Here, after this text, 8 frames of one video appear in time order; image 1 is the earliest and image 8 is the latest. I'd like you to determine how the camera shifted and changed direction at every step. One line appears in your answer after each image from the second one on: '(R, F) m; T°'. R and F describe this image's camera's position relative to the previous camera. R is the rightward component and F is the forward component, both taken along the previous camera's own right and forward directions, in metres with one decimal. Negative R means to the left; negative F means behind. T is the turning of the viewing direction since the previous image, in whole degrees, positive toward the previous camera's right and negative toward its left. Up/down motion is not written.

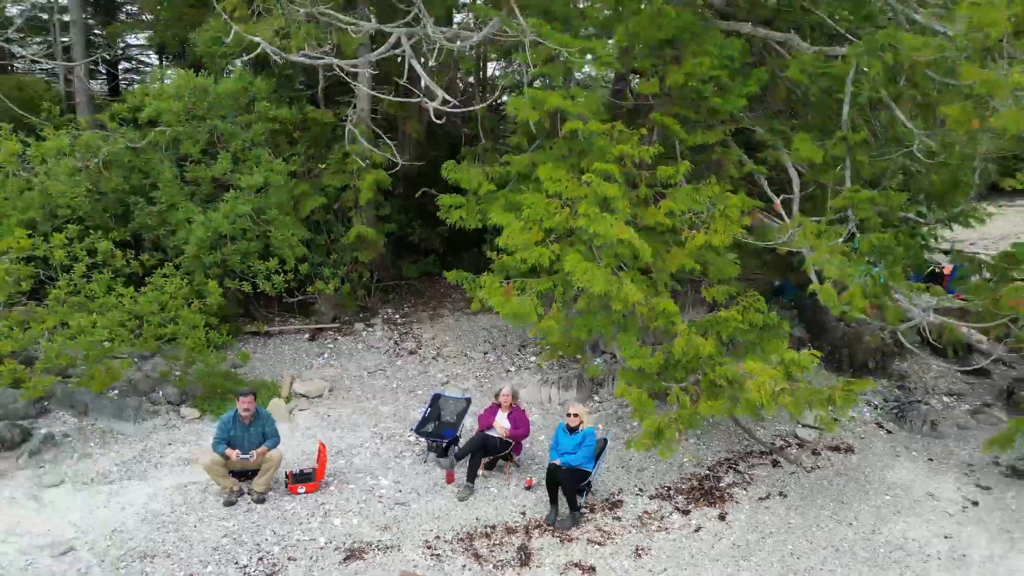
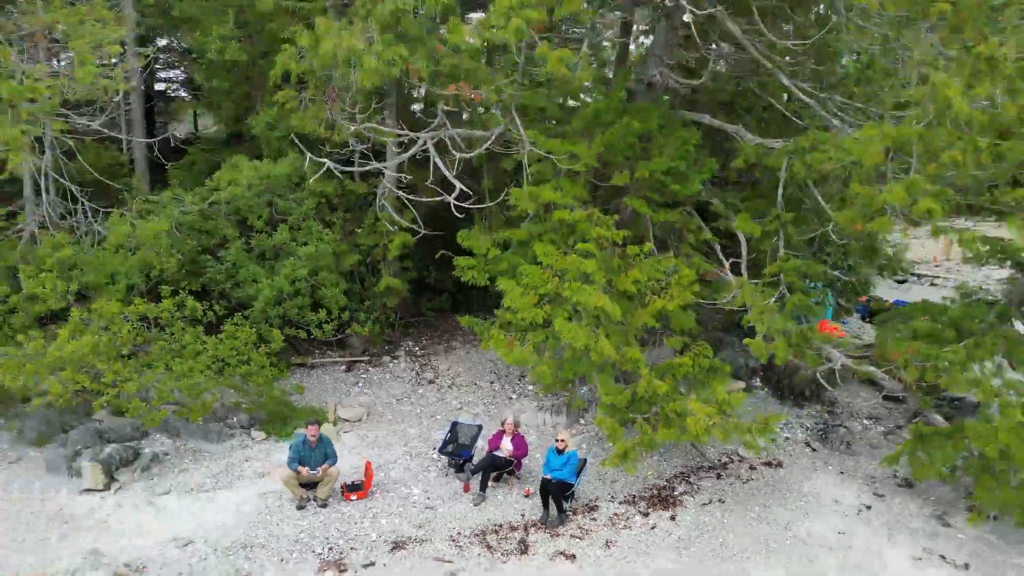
(0.0, -1.1) m; 0°
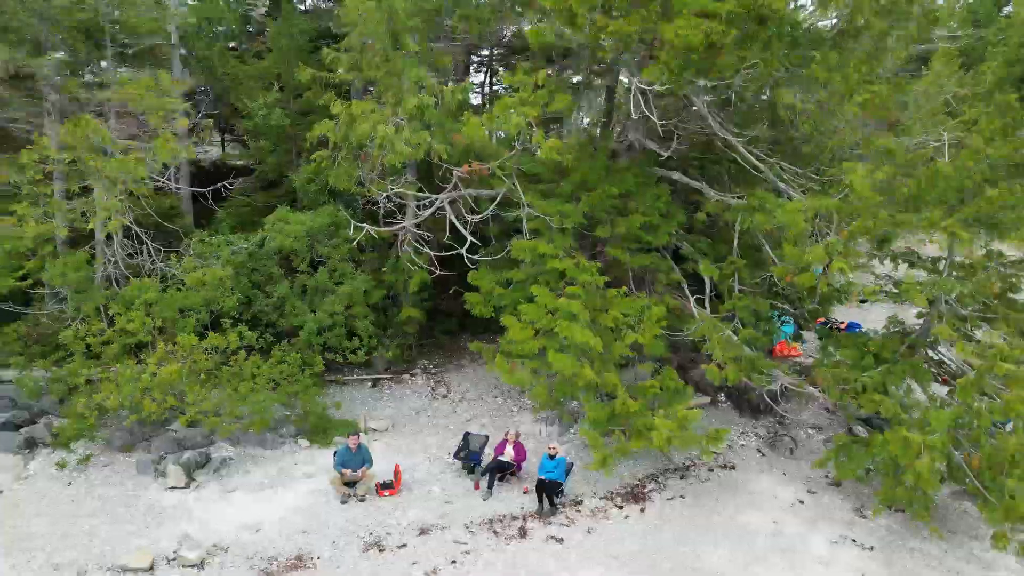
(0.0, -1.2) m; 0°
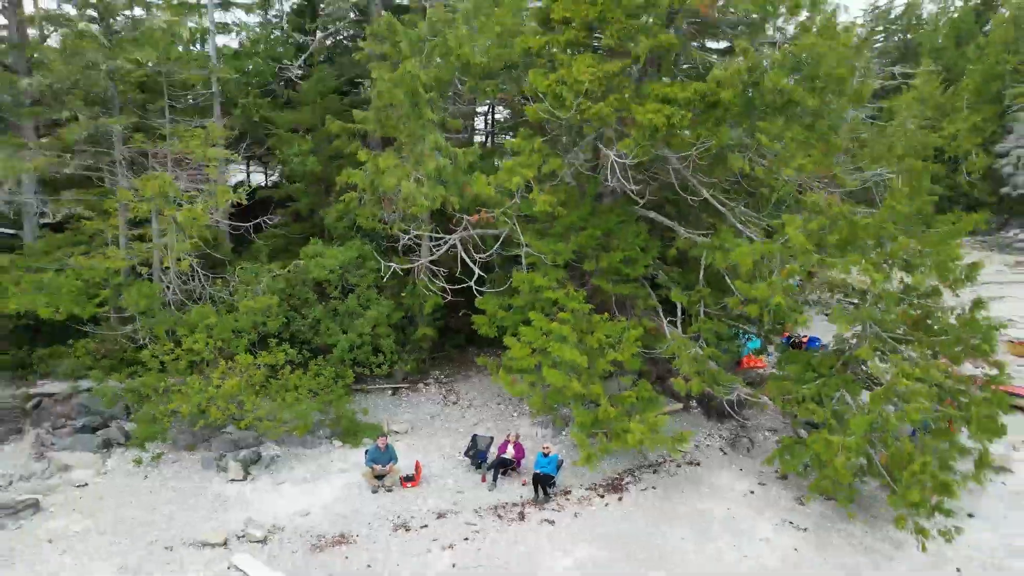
(0.0, -1.2) m; 0°
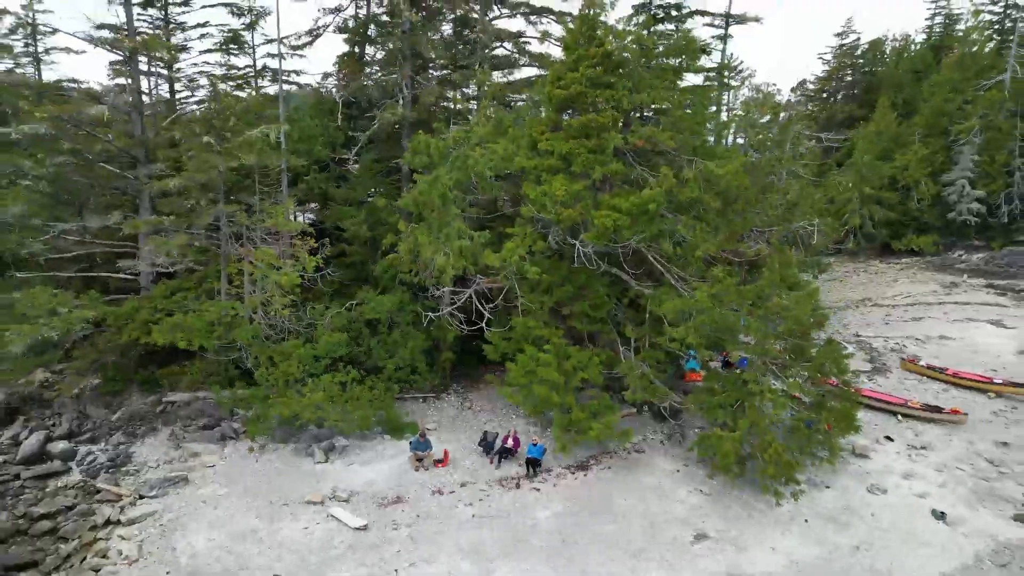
(0.0, -3.2) m; 0°
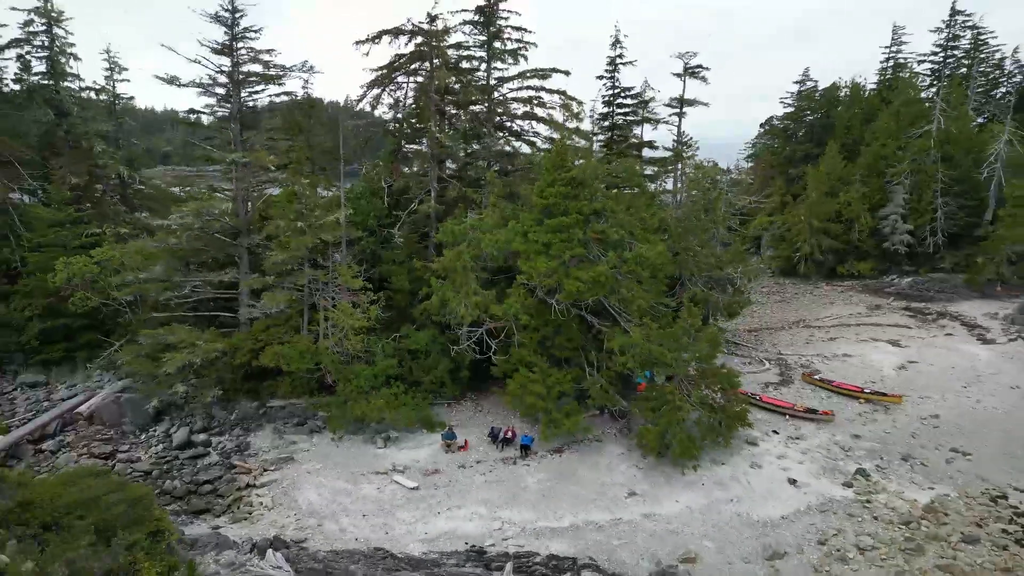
(0.0, -5.0) m; 0°
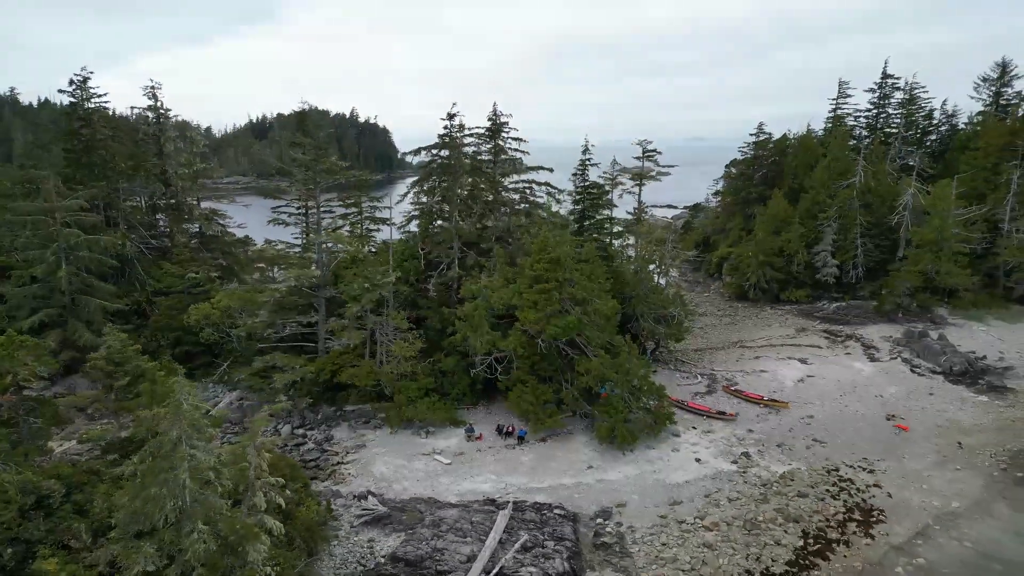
(0.0, -7.4) m; 0°
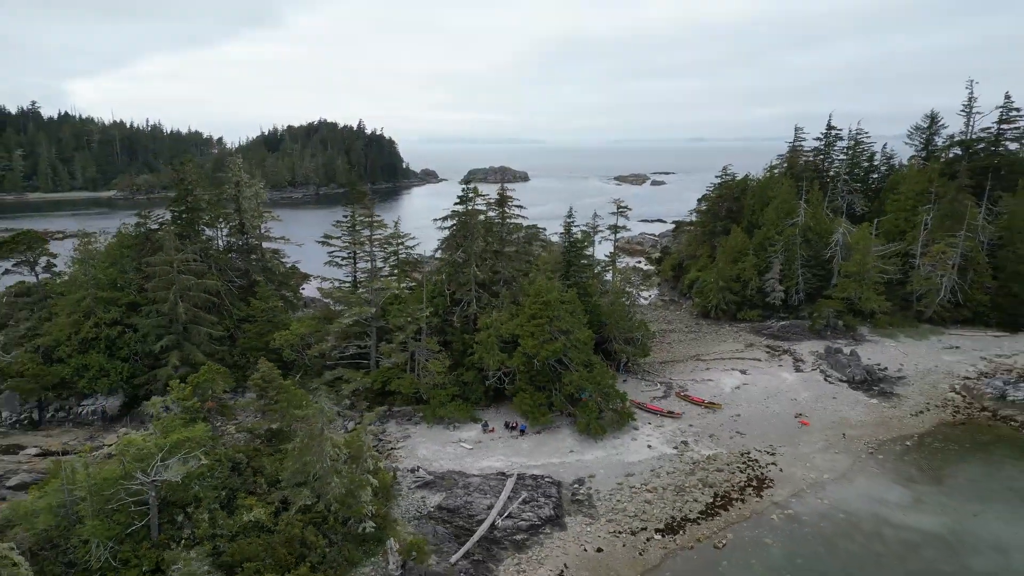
(-0.1, -8.7) m; 0°
